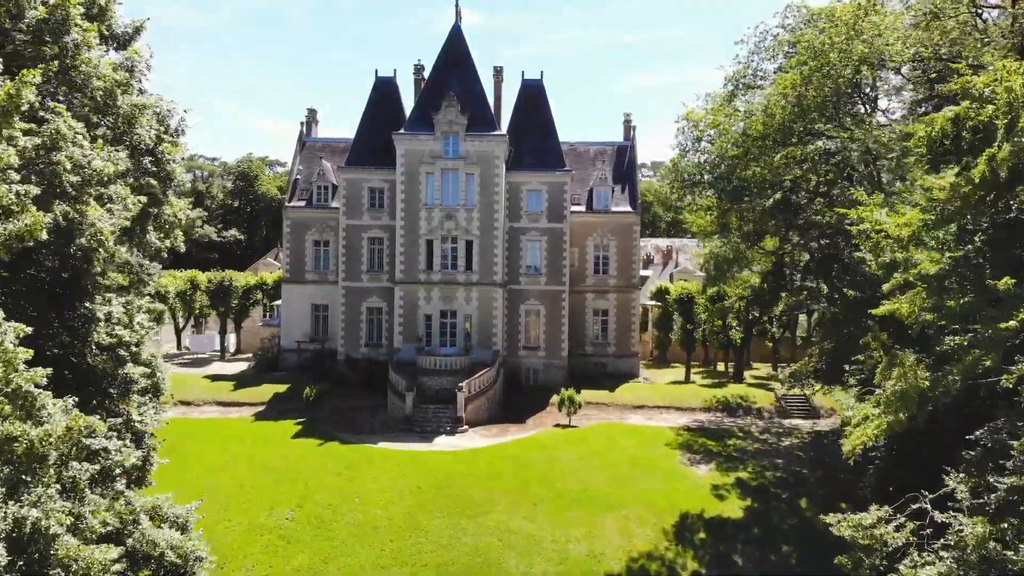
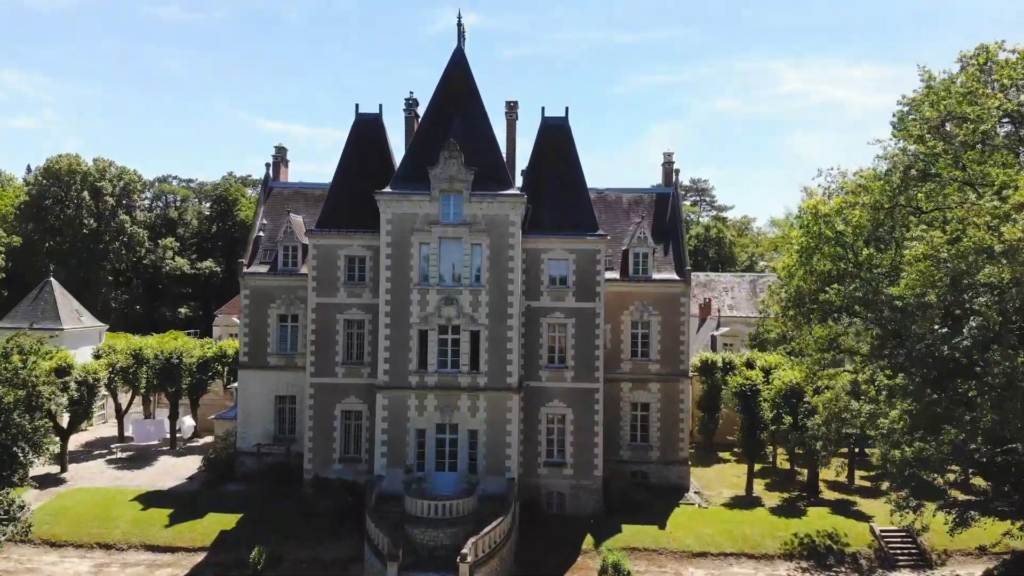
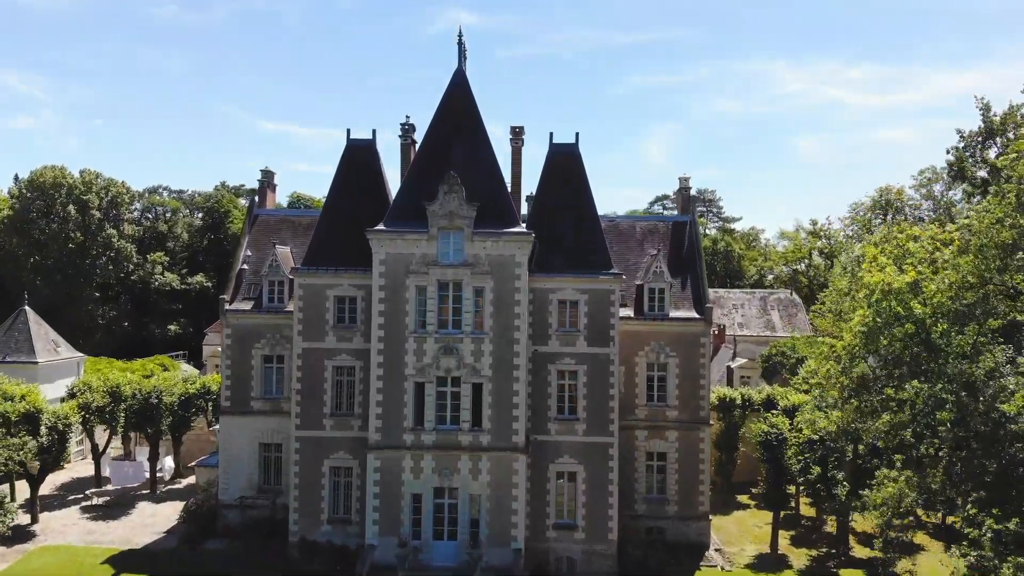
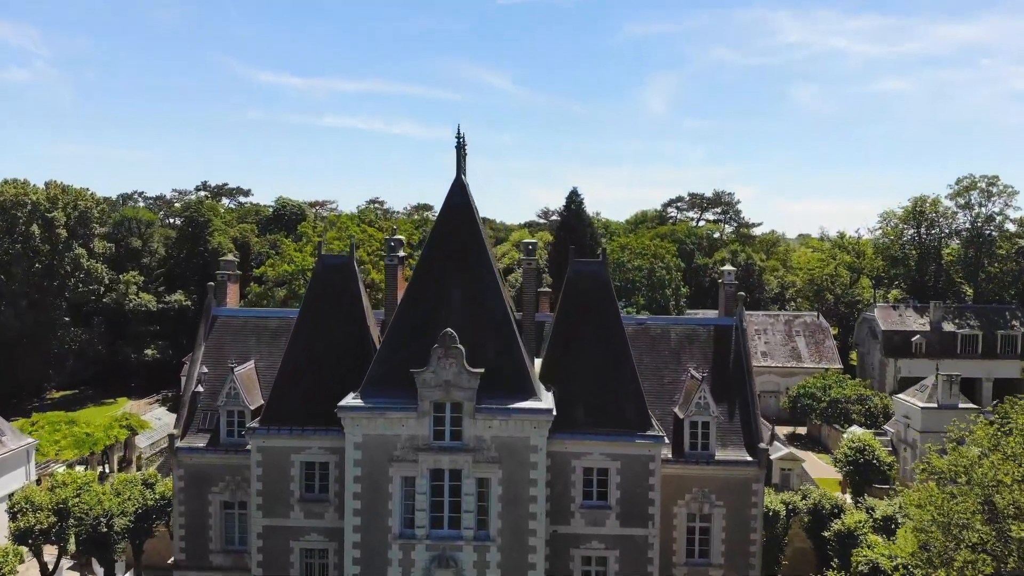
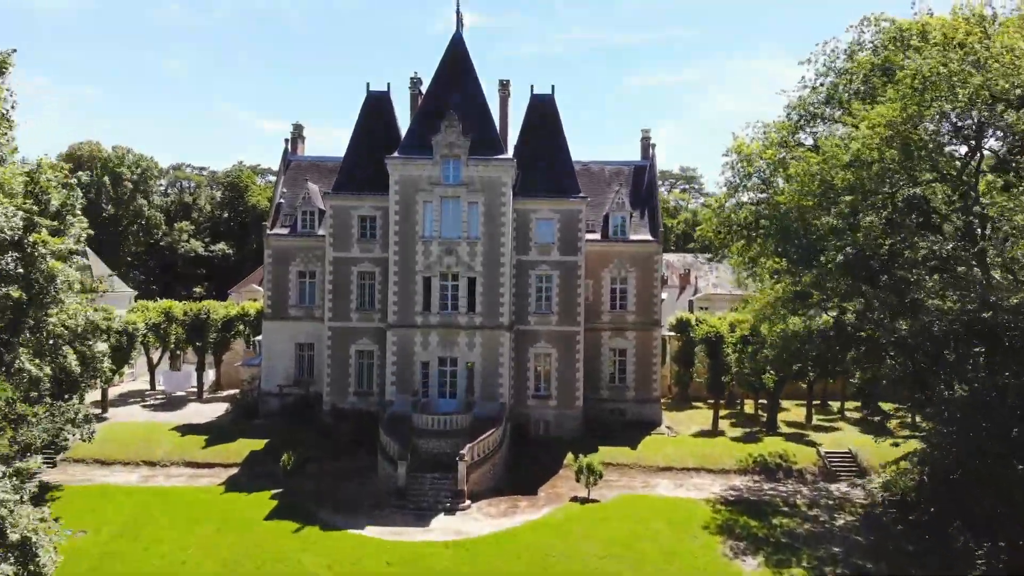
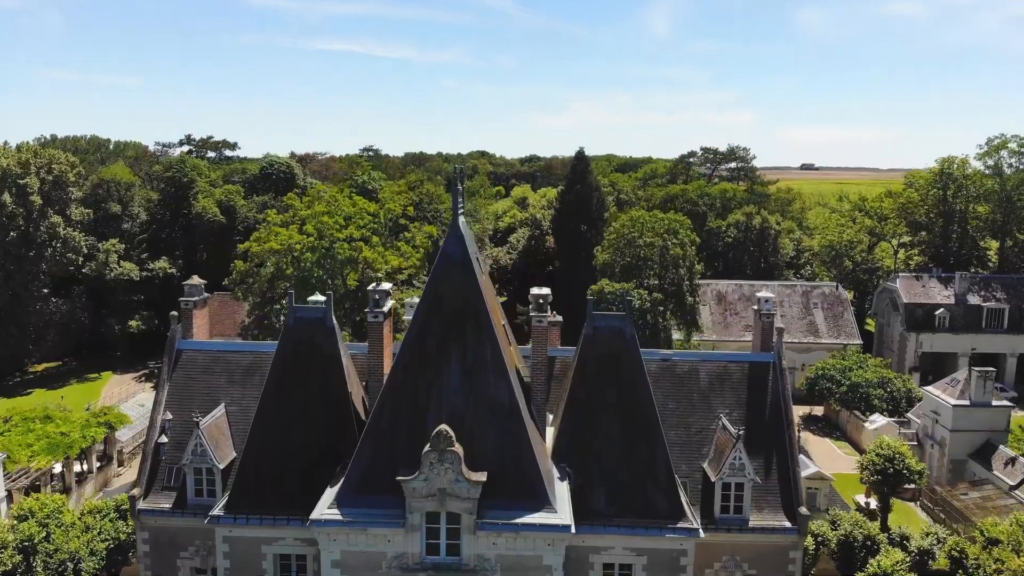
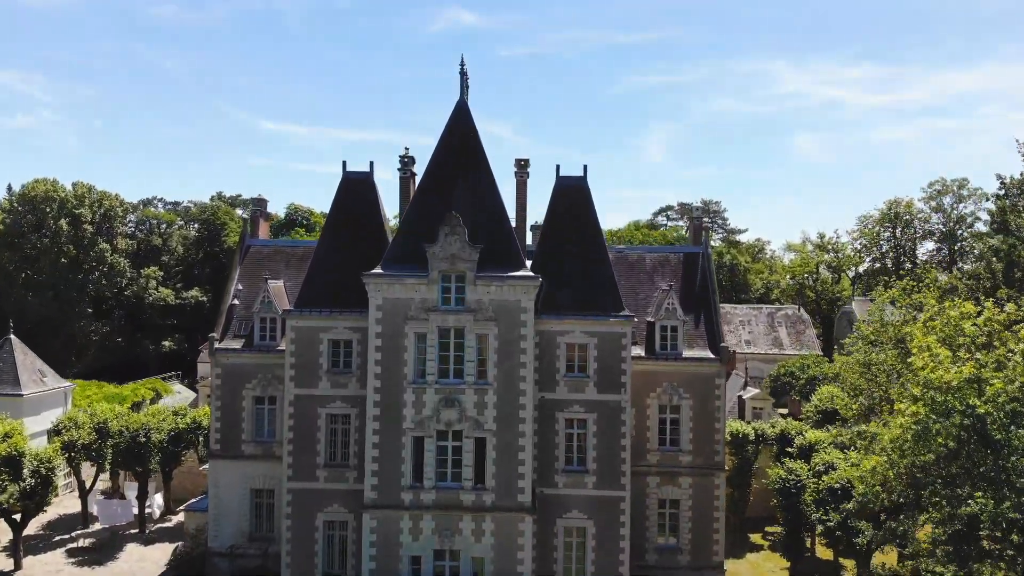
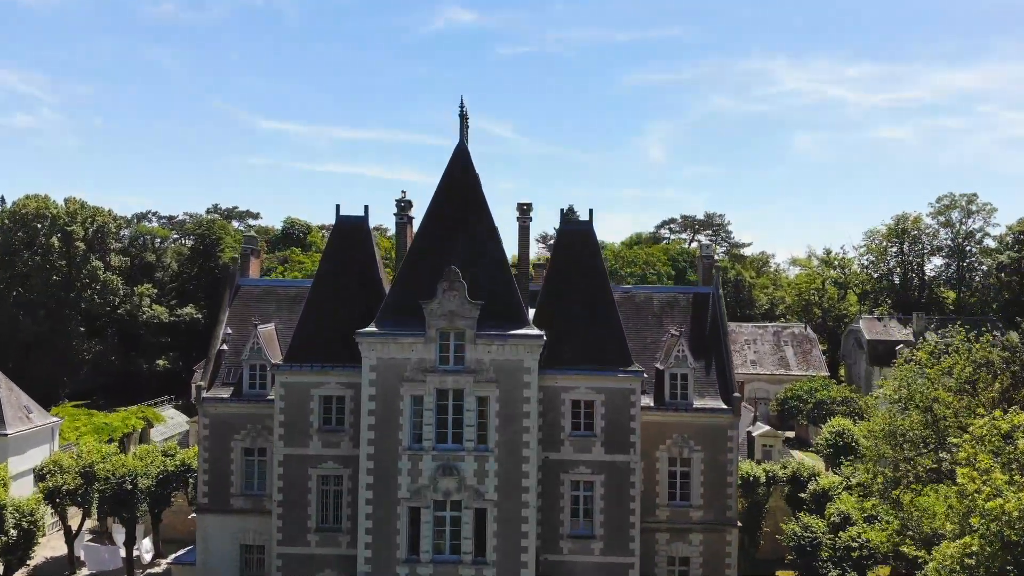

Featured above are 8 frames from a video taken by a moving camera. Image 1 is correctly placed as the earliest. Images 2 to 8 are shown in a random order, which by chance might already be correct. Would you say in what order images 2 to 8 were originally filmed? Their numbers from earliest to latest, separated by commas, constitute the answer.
5, 2, 3, 7, 8, 4, 6
